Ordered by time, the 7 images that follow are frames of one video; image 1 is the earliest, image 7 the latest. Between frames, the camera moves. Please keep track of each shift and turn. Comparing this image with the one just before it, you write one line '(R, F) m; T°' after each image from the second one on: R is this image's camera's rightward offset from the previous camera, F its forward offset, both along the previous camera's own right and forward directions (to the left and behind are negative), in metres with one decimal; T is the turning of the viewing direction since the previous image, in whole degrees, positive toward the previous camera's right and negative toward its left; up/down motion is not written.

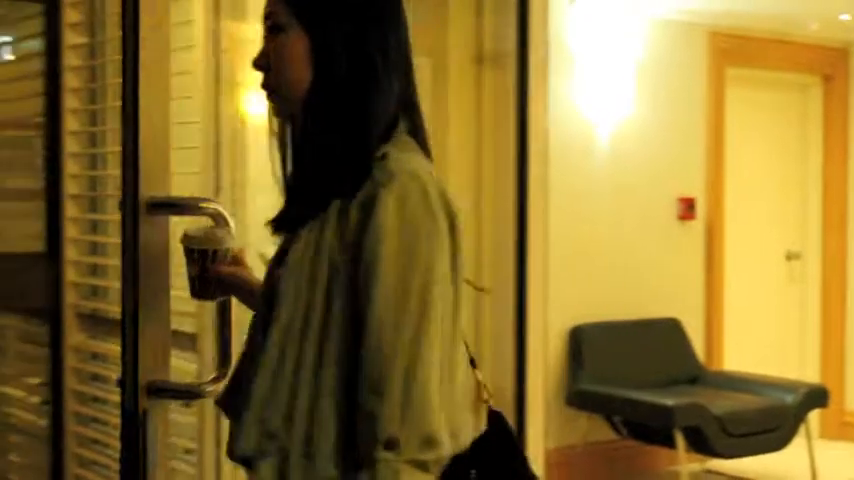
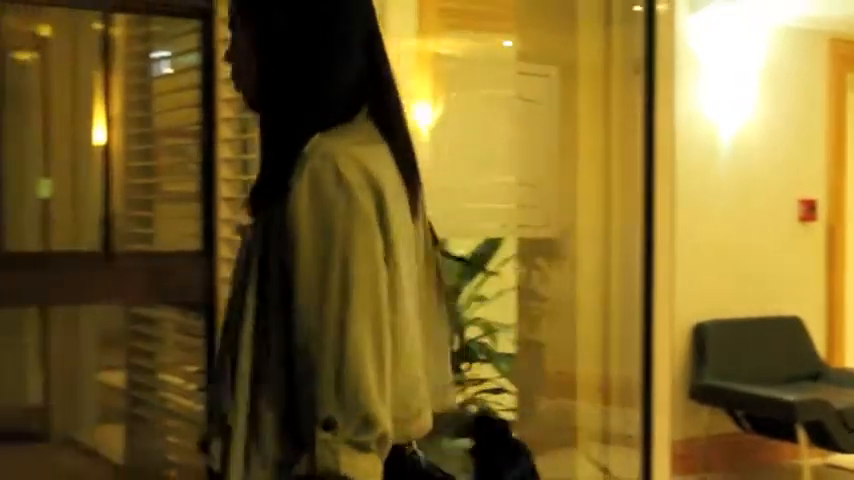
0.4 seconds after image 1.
(0.0, -0.1) m; -6°
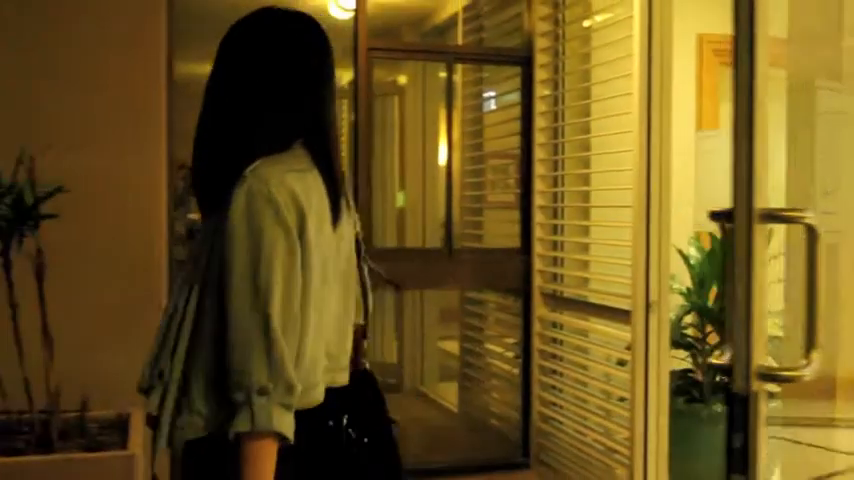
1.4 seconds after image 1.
(+0.2, -0.6) m; -14°
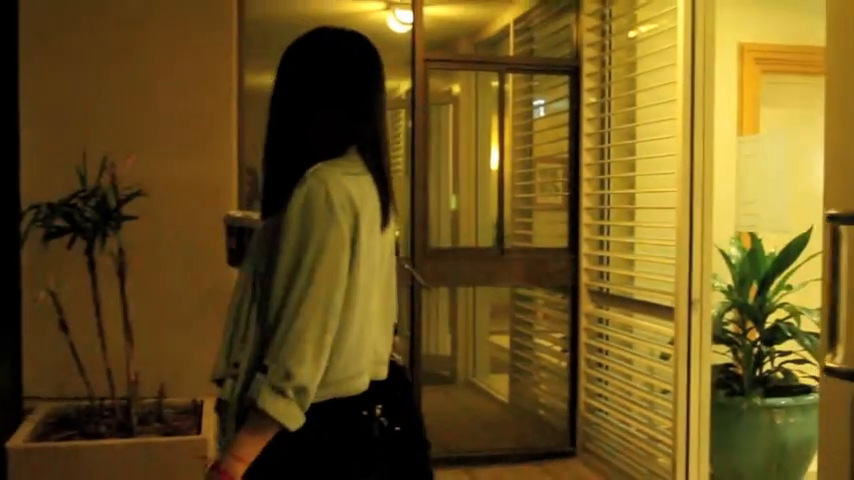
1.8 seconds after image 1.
(+0.1, -0.2) m; -4°
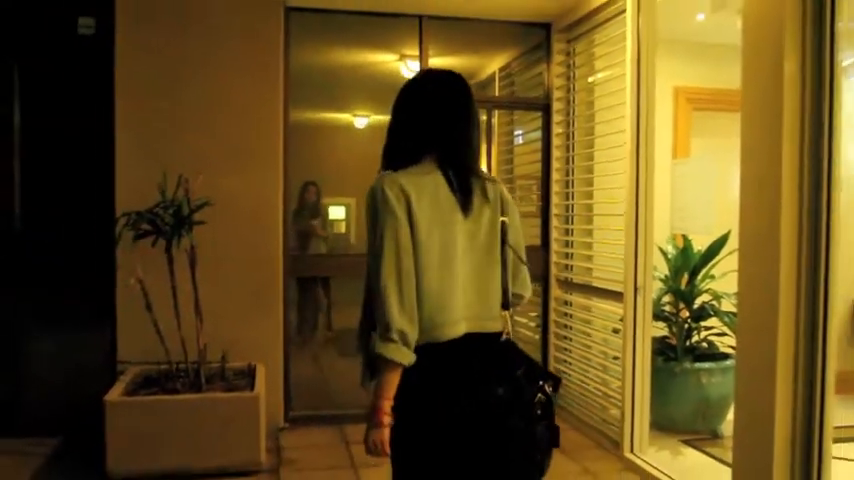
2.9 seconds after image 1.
(0.0, -0.9) m; 0°
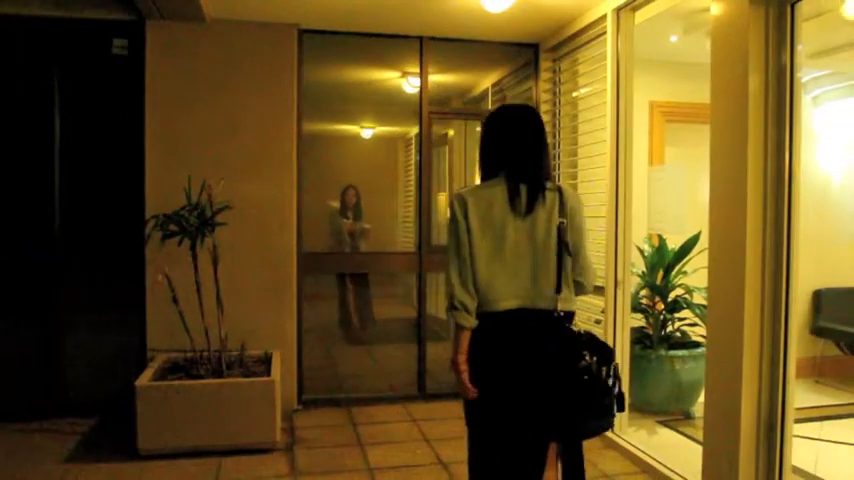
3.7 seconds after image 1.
(0.0, -0.4) m; 0°
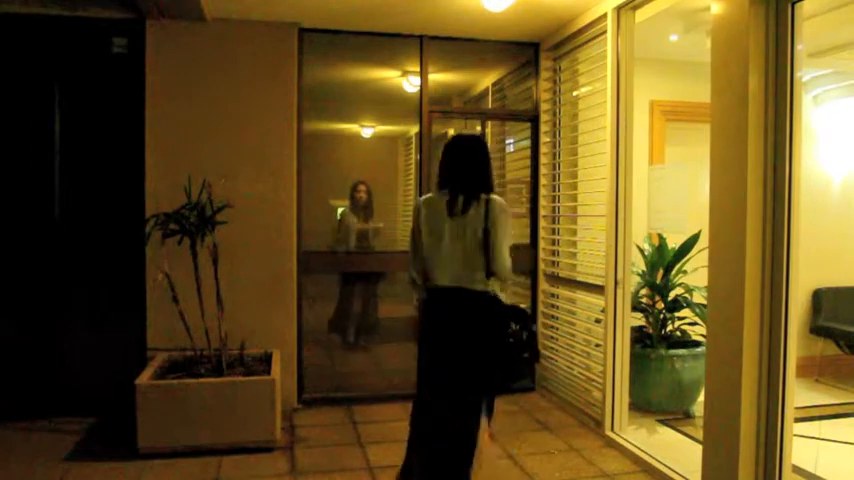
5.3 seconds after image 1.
(0.0, 0.0) m; 0°
